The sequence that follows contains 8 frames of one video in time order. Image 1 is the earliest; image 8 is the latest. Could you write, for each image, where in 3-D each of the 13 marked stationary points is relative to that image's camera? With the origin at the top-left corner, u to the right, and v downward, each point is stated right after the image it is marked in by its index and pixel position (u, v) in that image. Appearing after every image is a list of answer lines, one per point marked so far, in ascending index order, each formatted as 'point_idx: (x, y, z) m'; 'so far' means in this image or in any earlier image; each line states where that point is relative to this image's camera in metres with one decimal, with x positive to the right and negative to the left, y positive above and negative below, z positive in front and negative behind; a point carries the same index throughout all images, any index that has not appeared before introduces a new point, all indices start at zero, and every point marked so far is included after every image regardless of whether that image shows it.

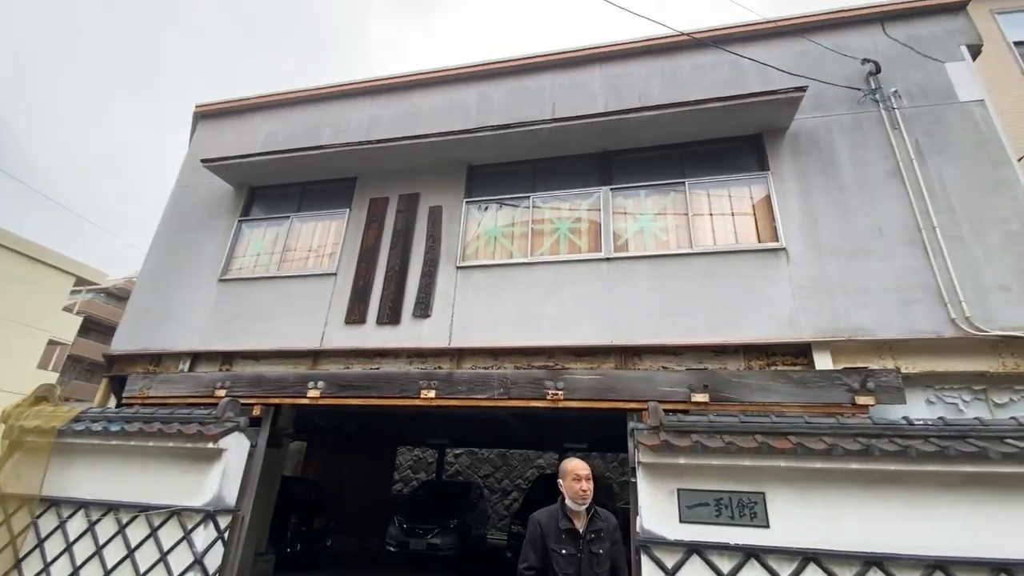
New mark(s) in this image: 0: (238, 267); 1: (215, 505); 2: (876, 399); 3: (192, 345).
0: (-4.6, +0.4, +8.2) m
1: (-3.6, -2.6, +5.9) m
2: (+3.8, -1.2, +5.1) m
3: (-5.0, -0.9, +7.6) m
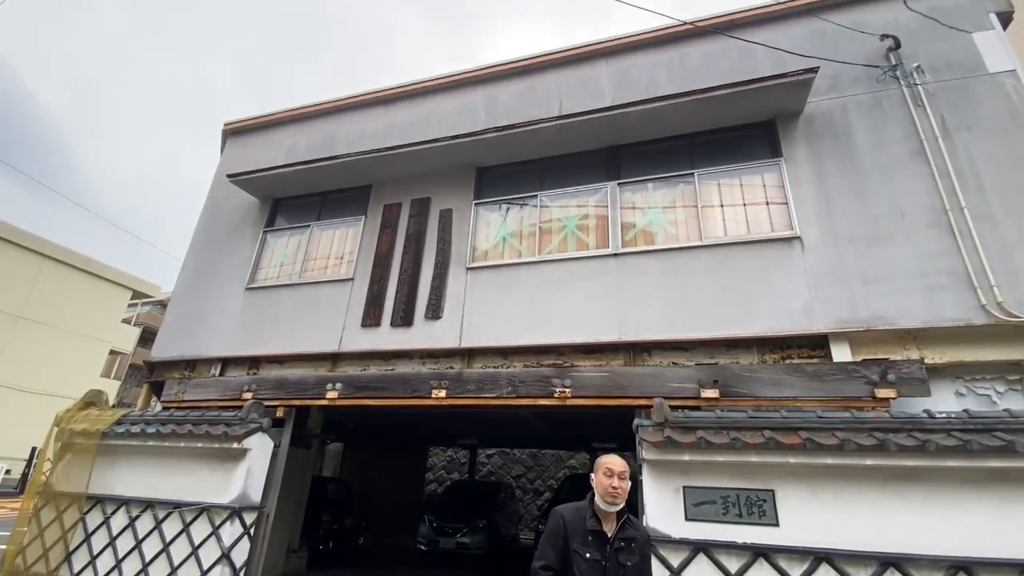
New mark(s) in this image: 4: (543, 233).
0: (-4.4, +0.2, +8.5) m
1: (-3.5, -2.7, +6.2) m
2: (+3.8, -1.0, +4.9) m
3: (-4.8, -1.0, +8.0) m
4: (+0.4, +0.8, +7.2) m
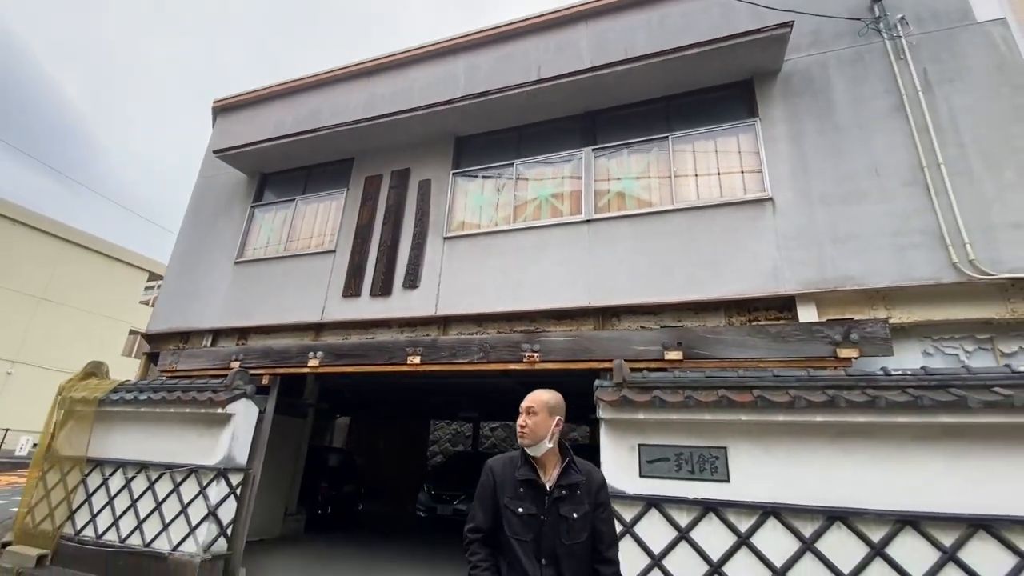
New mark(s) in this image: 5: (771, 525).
0: (-4.7, +0.7, +8.7) m
1: (-3.8, -2.3, +6.5) m
2: (+3.4, -0.6, +4.8) m
3: (-5.1, -0.6, +8.2) m
4: (+0.1, +1.3, +7.1) m
5: (+2.2, -2.1, +4.2) m
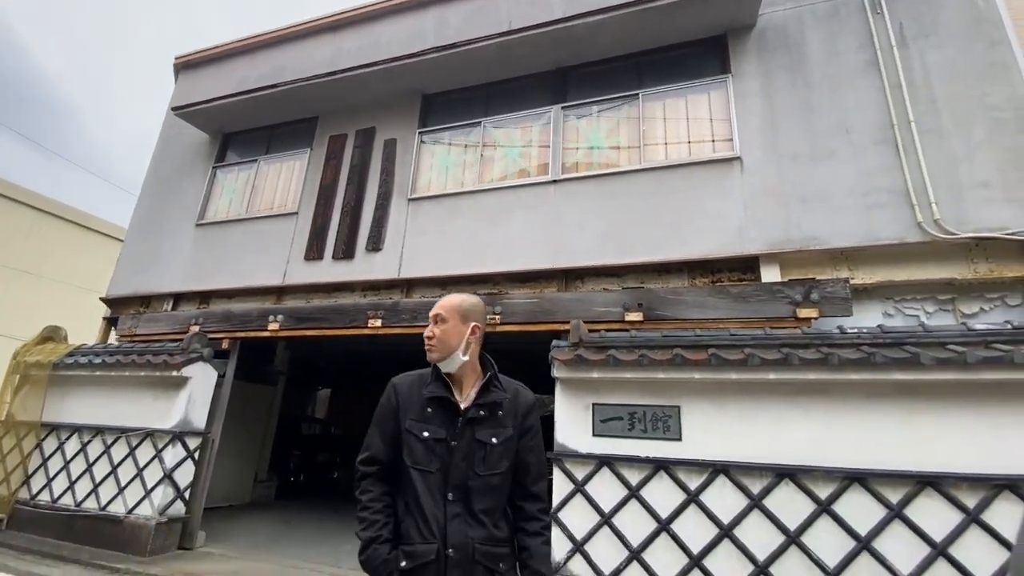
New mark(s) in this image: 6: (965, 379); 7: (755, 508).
0: (-5.2, +1.3, +8.4) m
1: (-4.3, -1.8, +6.3) m
2: (+3.0, -0.2, +4.7) m
3: (-5.6, 0.0, +8.0) m
4: (-0.4, +1.8, +6.9) m
5: (+1.8, -1.7, +4.2) m
6: (+3.5, -0.7, +3.8) m
7: (+2.0, -1.8, +4.0) m
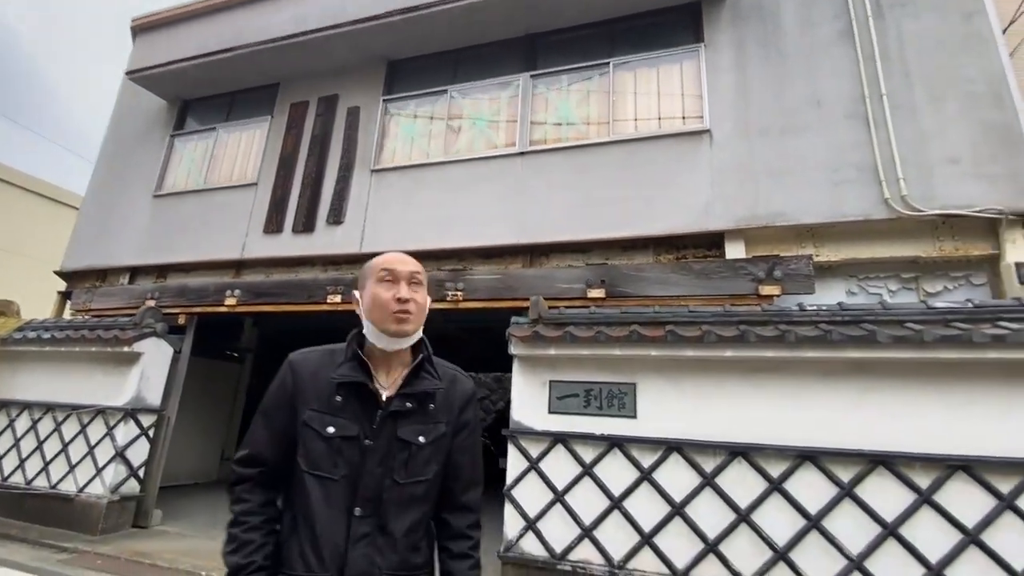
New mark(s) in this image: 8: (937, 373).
0: (-5.7, +1.8, +8.1) m
1: (-4.8, -1.5, +6.2) m
2: (+2.6, 0.0, +4.6) m
3: (-6.1, +0.4, +7.7) m
4: (-0.8, +2.1, +6.7) m
5: (+1.4, -1.5, +4.1) m
6: (+3.1, -0.5, +3.7) m
7: (+1.6, -1.6, +4.0) m
8: (+3.3, -0.7, +3.8) m
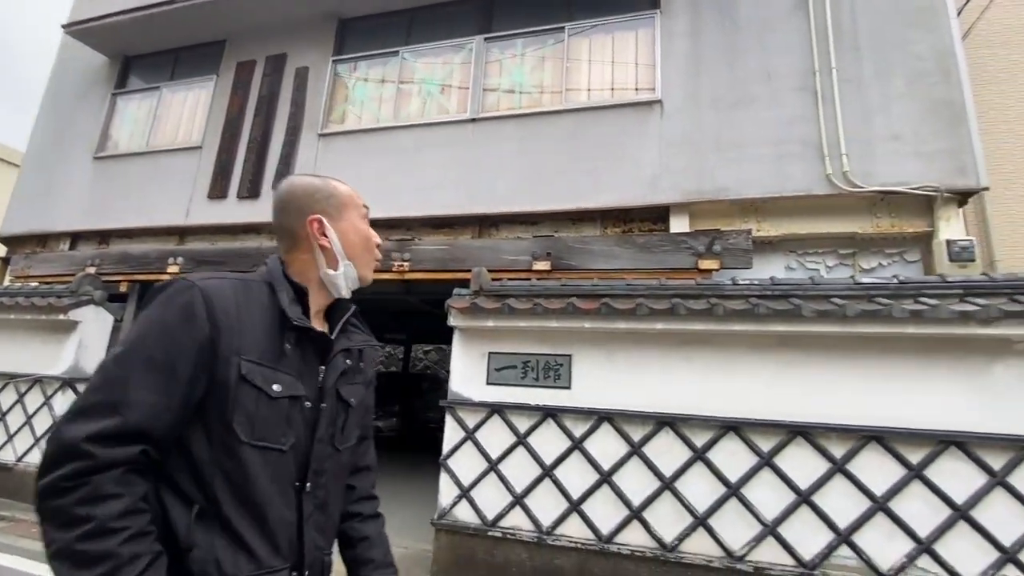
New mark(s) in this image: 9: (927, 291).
0: (-6.3, +2.3, +7.7) m
1: (-5.4, -1.1, +6.0) m
2: (+2.0, +0.3, +4.6) m
3: (-6.7, +1.0, +7.4) m
4: (-1.5, +2.5, +6.4) m
5: (+0.8, -1.2, +4.2) m
6: (+2.6, -0.3, +3.8) m
7: (+1.0, -1.4, +4.0) m
8: (+2.7, -0.5, +3.8) m
9: (+3.2, 0.0, +3.8) m
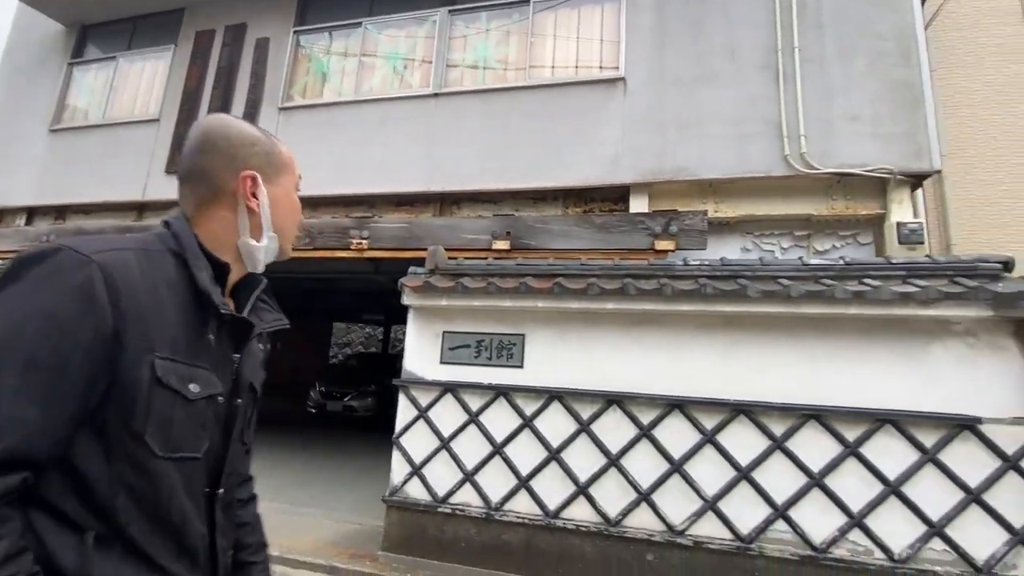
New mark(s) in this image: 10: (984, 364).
0: (-6.8, +2.6, +7.5) m
1: (-5.9, -0.8, +5.9) m
2: (+1.6, +0.4, +4.6) m
3: (-7.2, +1.3, +7.2) m
4: (-1.9, +2.8, +6.3) m
5: (+0.4, -1.1, +4.2) m
6: (+2.2, -0.2, +3.8) m
7: (+0.6, -1.2, +4.1) m
8: (+2.3, -0.3, +3.9) m
9: (+2.8, +0.1, +3.8) m
10: (+3.5, -0.6, +3.6) m
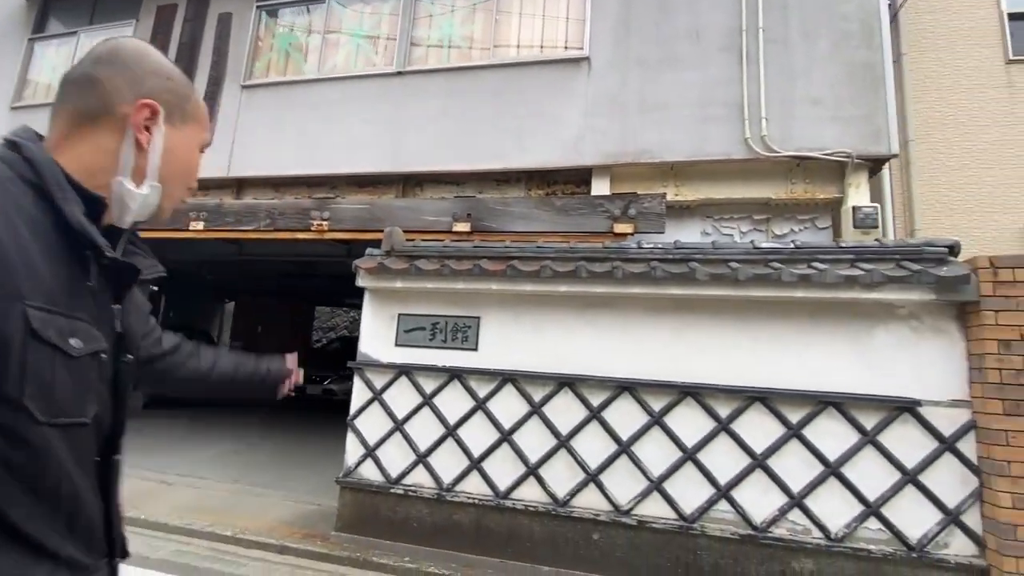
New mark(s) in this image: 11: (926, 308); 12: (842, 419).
0: (-7.2, +2.9, +7.3) m
1: (-6.3, -0.5, +5.8) m
2: (+1.2, +0.6, +4.6) m
3: (-7.6, +1.6, +7.0) m
4: (-2.3, +3.0, +6.1) m
5: (0.0, -0.9, +4.2) m
6: (+1.8, -0.1, +3.8) m
7: (+0.2, -1.1, +4.1) m
8: (+1.9, -0.2, +3.9) m
9: (+2.4, +0.3, +3.8) m
10: (+3.1, -0.4, +3.6) m
11: (+3.1, -0.2, +3.6) m
12: (+2.5, -1.0, +3.6) m
